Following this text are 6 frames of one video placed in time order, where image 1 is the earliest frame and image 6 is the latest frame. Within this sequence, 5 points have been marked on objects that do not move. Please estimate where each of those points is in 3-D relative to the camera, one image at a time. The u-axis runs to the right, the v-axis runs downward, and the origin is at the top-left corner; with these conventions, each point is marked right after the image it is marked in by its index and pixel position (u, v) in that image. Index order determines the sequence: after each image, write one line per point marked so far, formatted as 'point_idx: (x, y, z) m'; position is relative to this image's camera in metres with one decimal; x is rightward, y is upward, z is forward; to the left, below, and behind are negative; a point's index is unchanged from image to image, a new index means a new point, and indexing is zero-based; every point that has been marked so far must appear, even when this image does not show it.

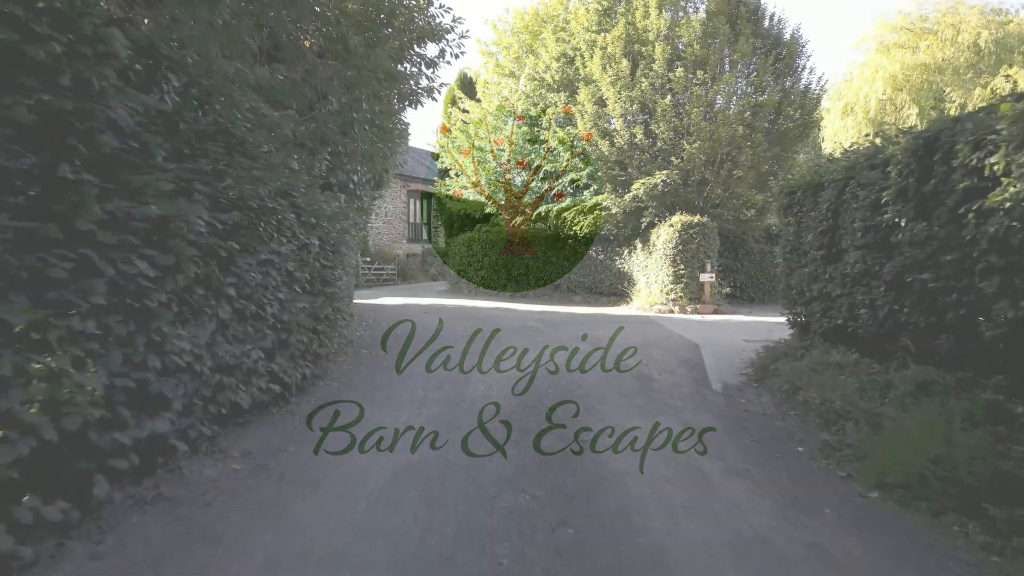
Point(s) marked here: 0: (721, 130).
0: (+5.5, +4.1, +16.5) m
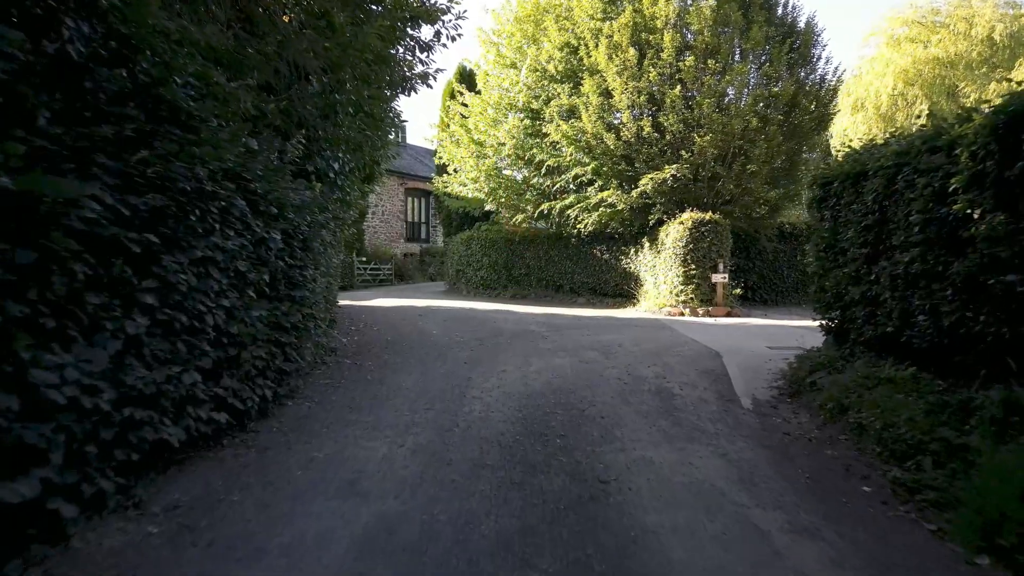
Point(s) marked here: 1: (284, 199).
0: (+5.5, +4.1, +15.6) m
1: (-1.6, +0.6, +4.5) m
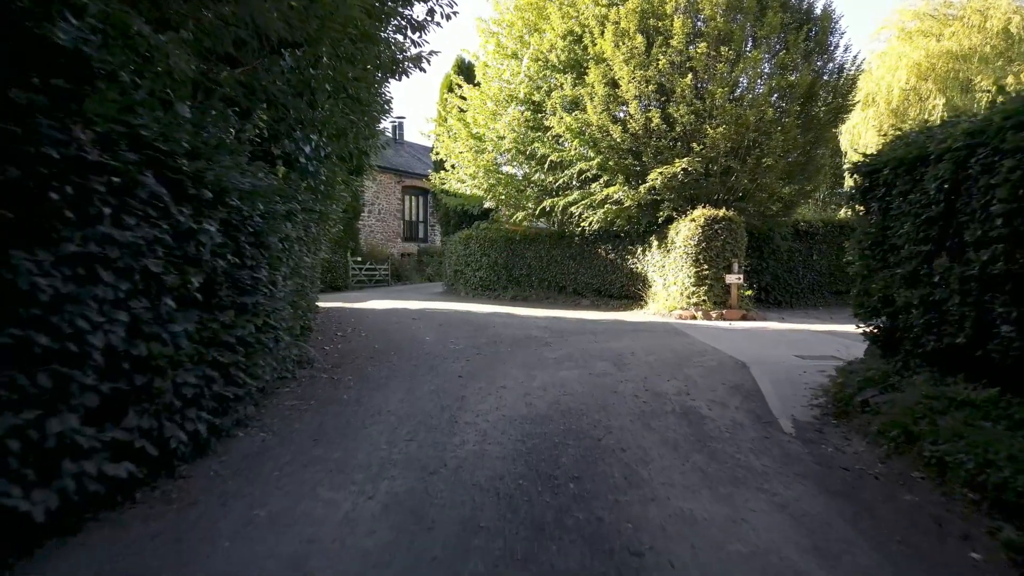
0: (+5.5, +4.0, +14.7) m
1: (-1.6, +0.6, +3.6) m
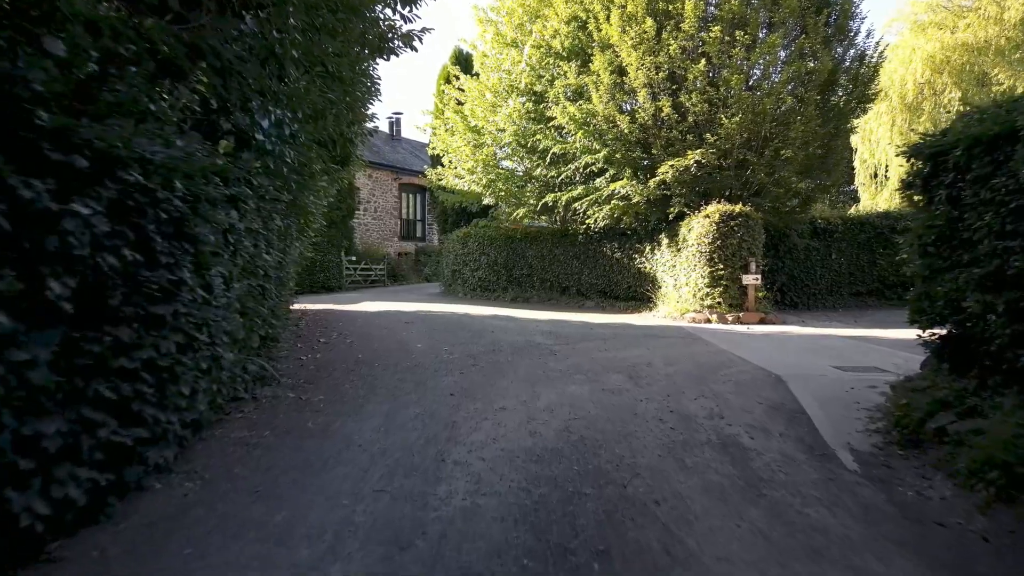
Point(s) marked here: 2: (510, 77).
0: (+5.5, +4.0, +13.7) m
1: (-1.6, +0.6, +2.6) m
2: (-0.1, +5.9, +17.6) m
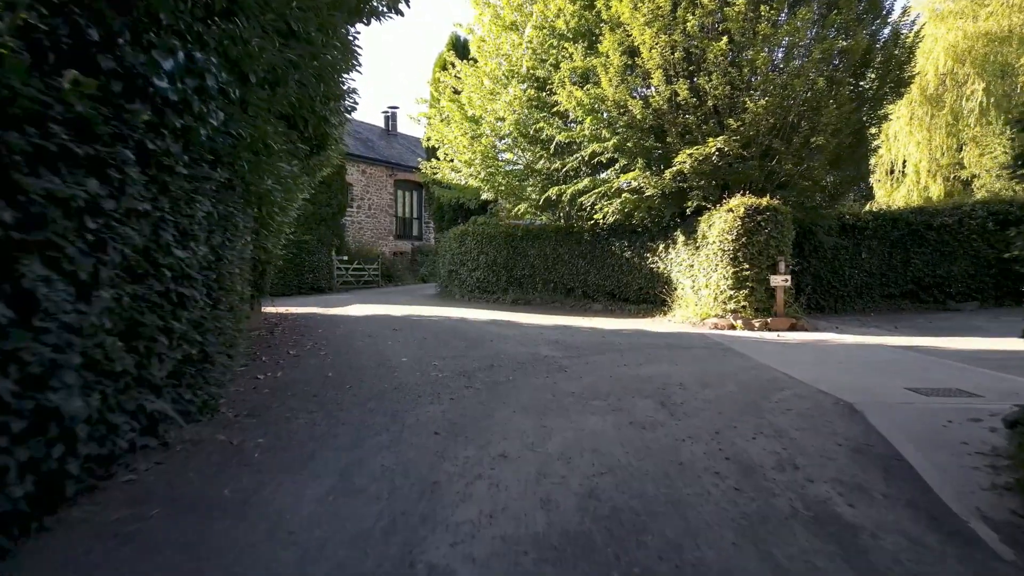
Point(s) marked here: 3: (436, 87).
0: (+5.5, +4.0, +12.3) m
1: (-1.6, +0.5, +1.3) m
2: (-0.1, +5.9, +16.3) m
3: (-2.4, +6.4, +19.9) m
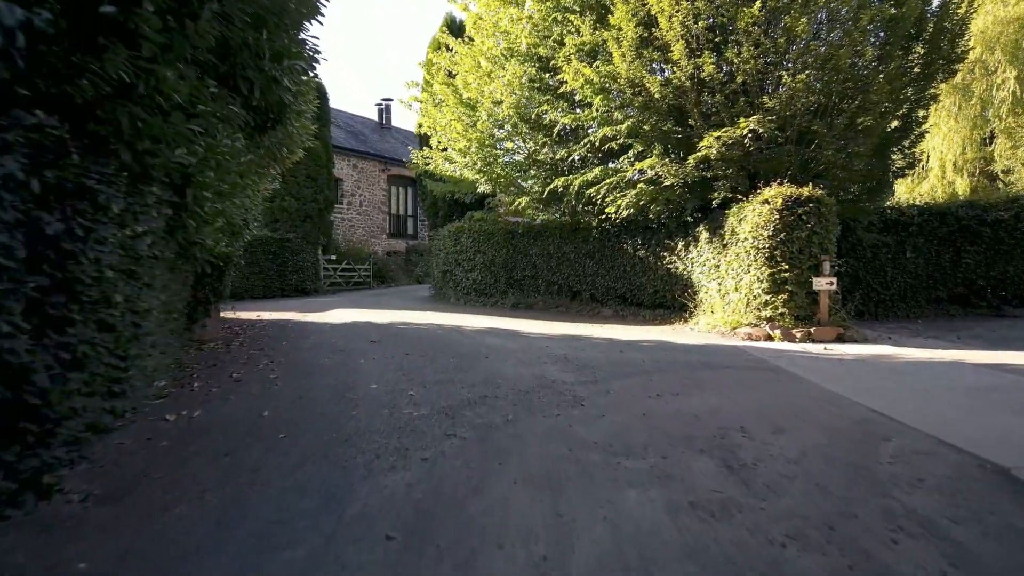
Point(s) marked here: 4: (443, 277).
0: (+5.5, +3.9, +10.7) m
1: (-1.6, +0.5, -0.4) m
2: (-0.1, +5.8, +14.6) m
3: (-2.4, +6.3, +18.3) m
4: (-2.0, +0.3, +18.0) m
